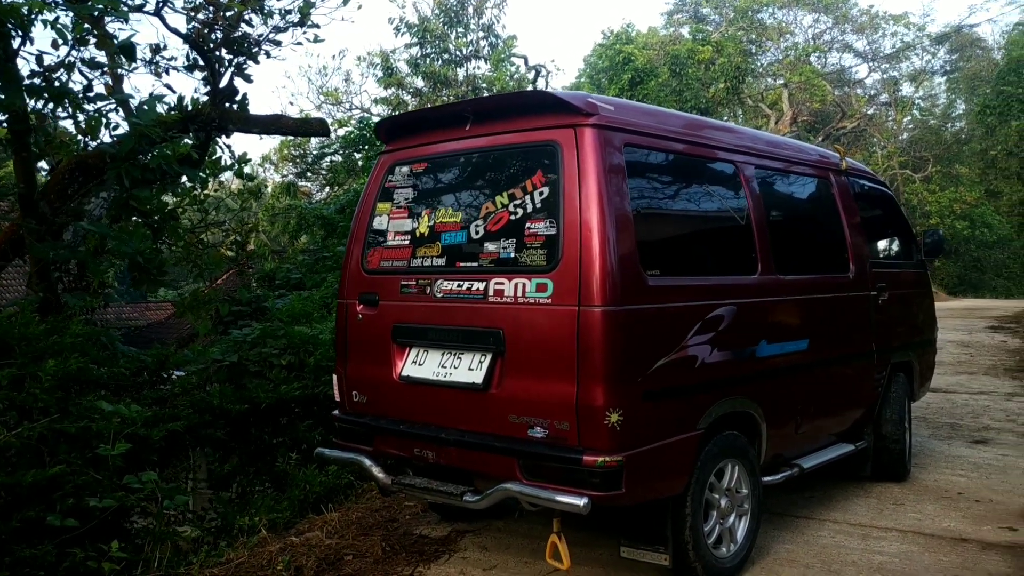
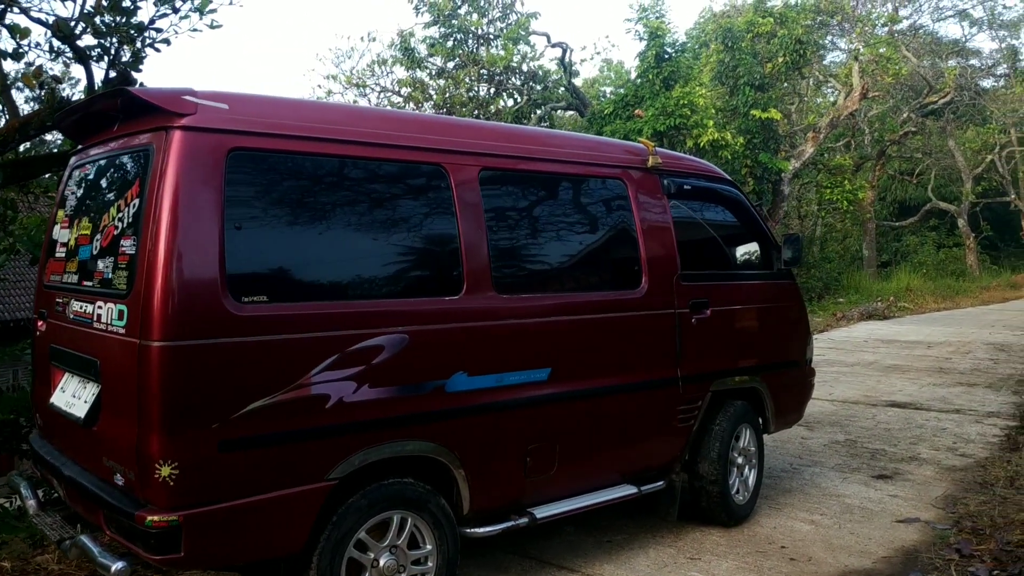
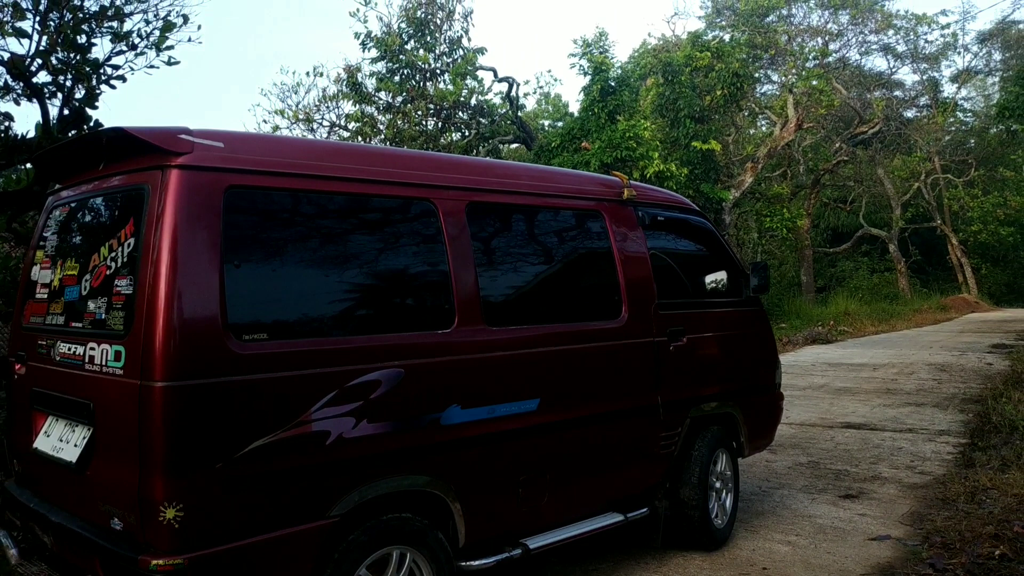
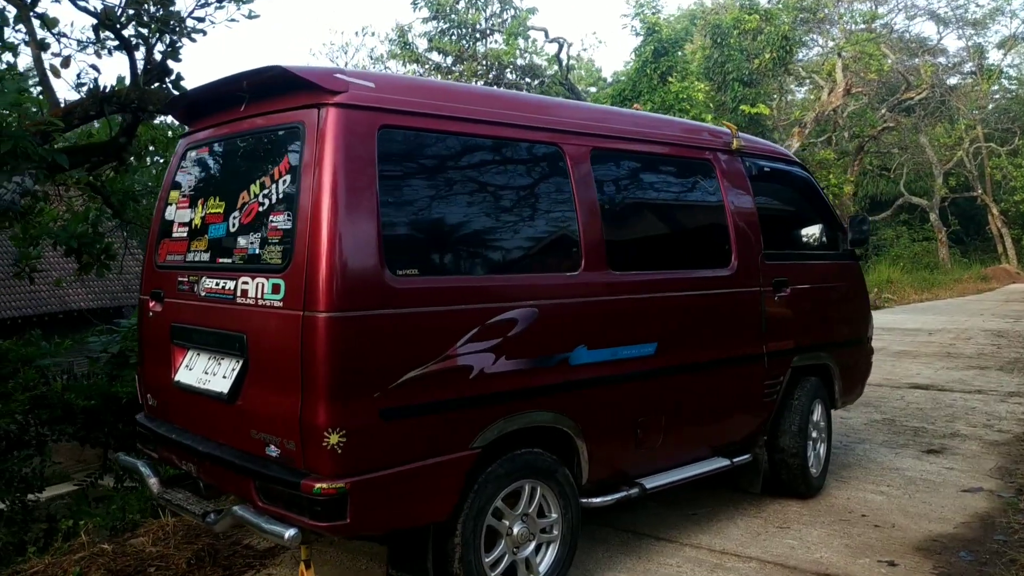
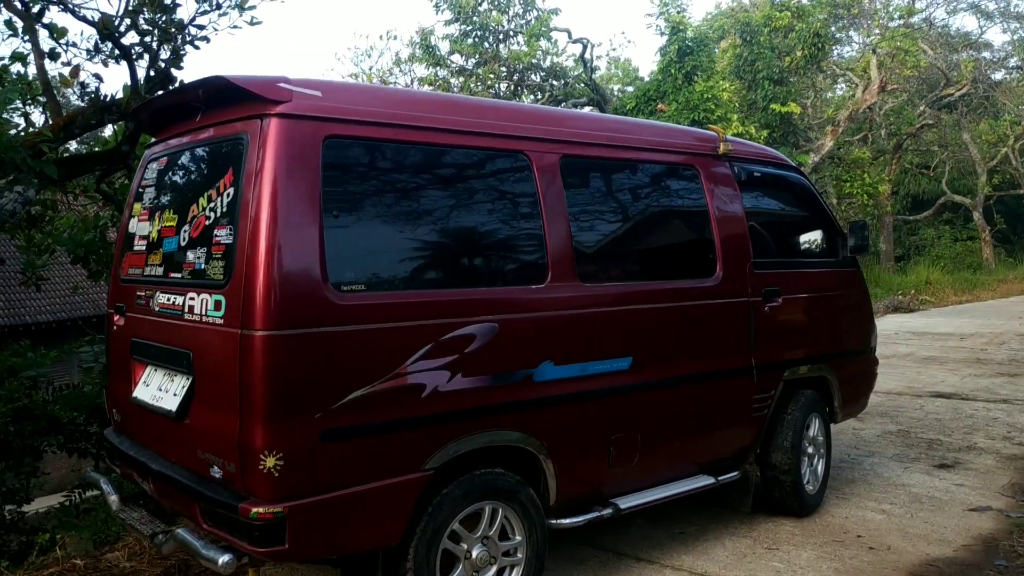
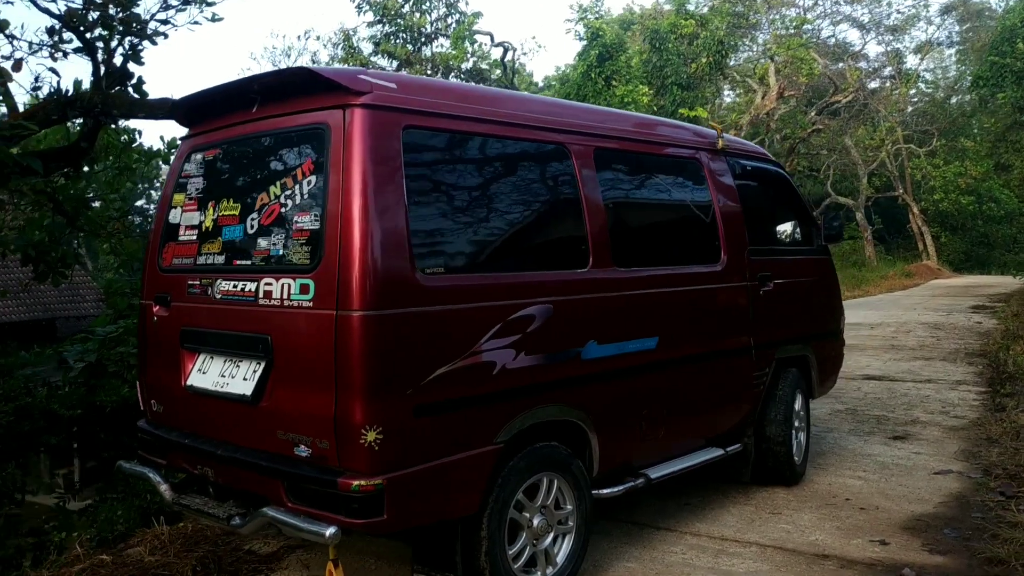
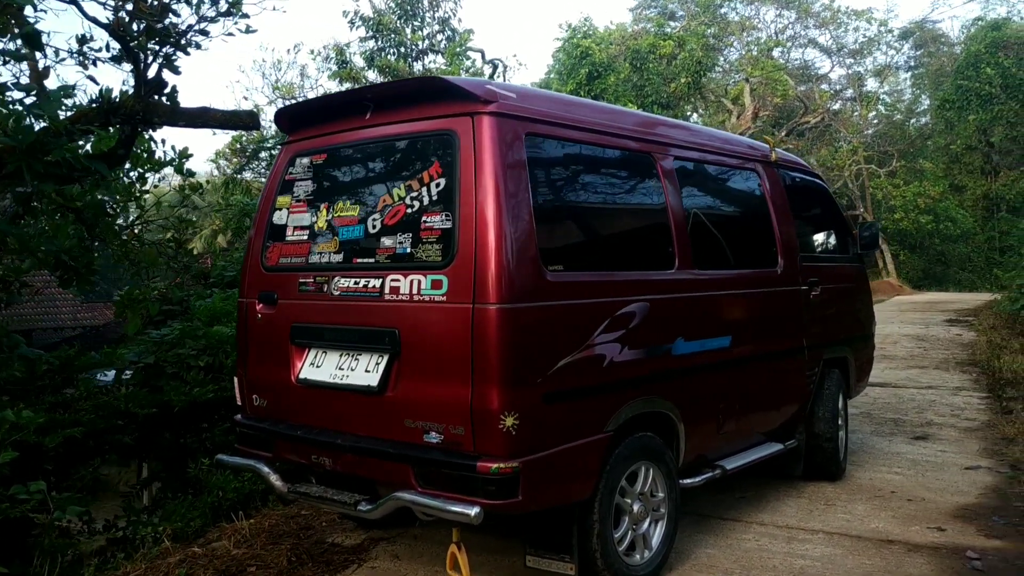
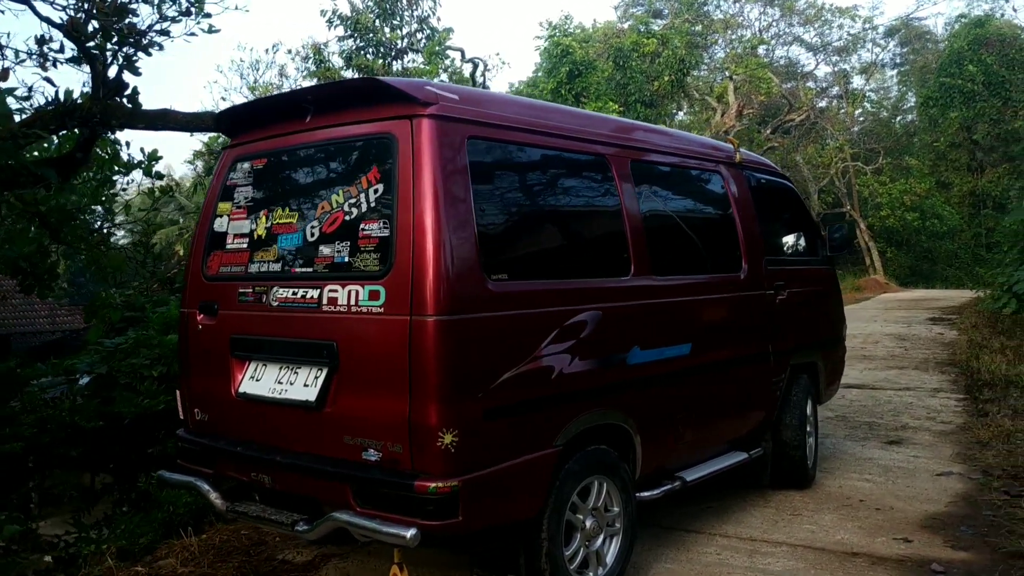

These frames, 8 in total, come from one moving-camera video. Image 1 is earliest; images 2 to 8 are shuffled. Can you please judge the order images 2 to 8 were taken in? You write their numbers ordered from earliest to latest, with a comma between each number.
7, 8, 6, 4, 5, 2, 3
